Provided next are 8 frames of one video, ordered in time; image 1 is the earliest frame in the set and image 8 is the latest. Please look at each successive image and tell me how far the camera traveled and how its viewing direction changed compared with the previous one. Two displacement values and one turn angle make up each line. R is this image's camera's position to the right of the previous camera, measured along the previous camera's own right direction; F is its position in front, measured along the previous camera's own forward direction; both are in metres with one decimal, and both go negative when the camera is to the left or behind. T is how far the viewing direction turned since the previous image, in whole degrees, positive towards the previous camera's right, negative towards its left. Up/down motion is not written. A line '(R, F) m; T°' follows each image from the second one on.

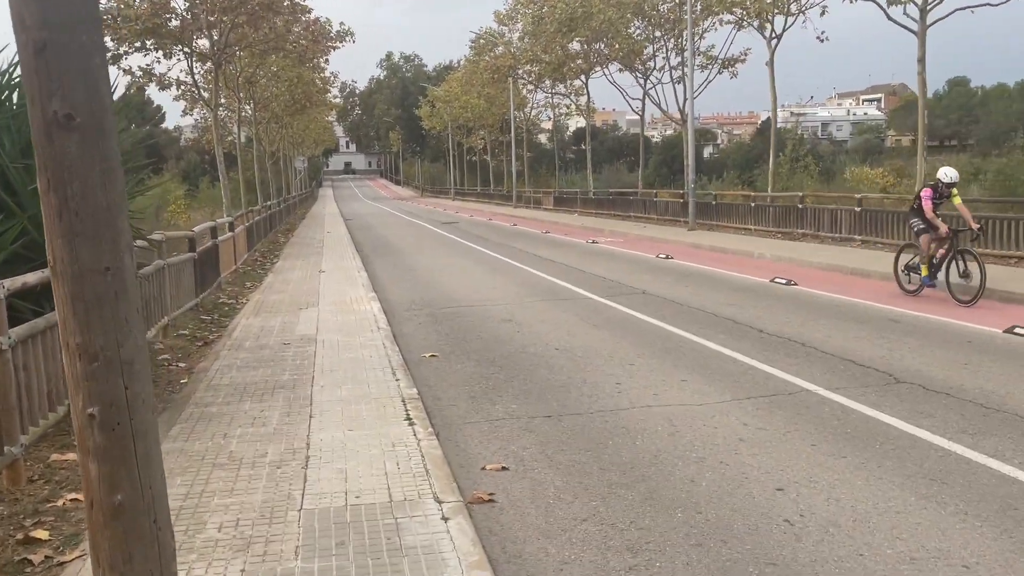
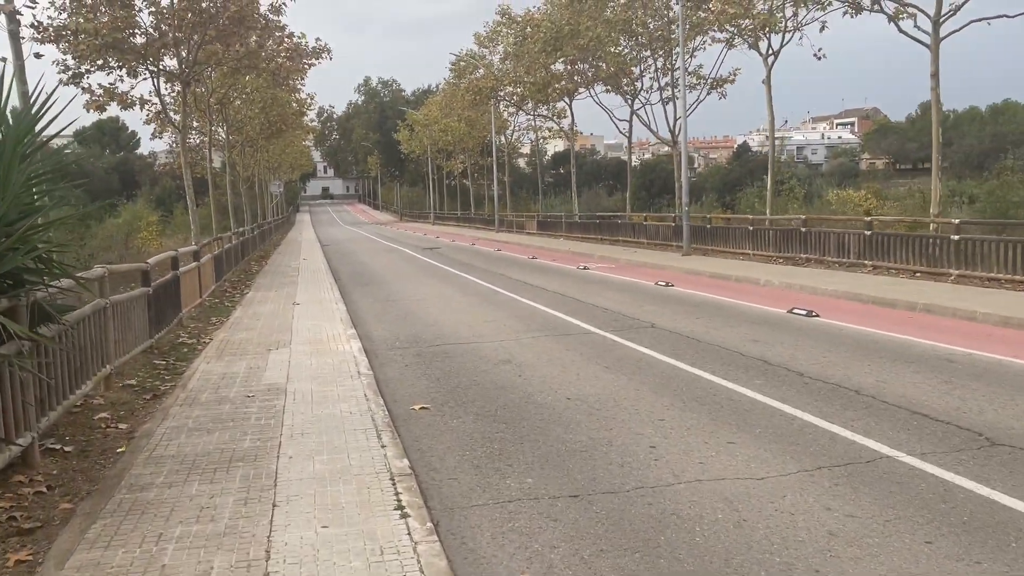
(-0.2, +1.1) m; +1°
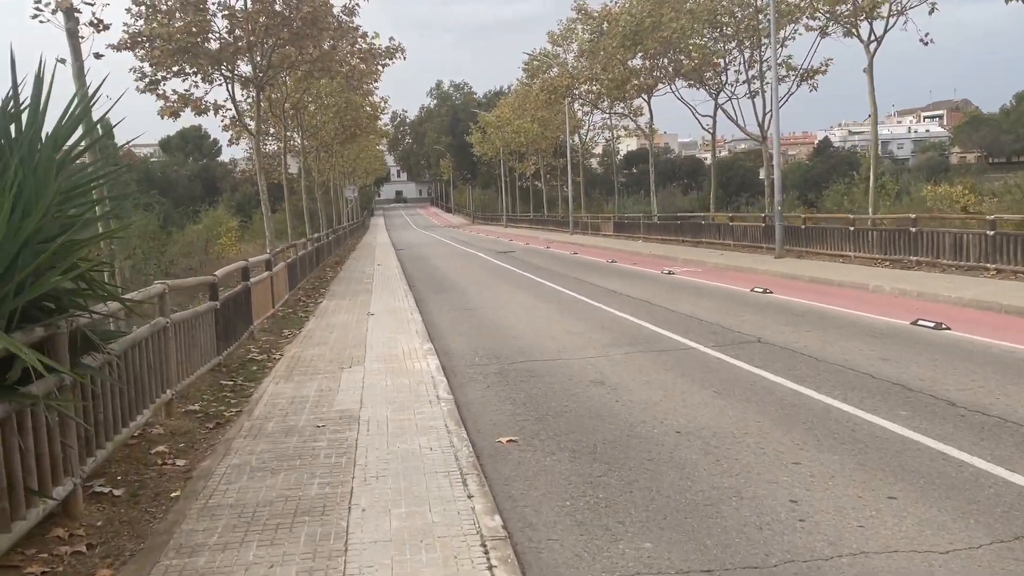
(-0.2, +0.8) m; -5°
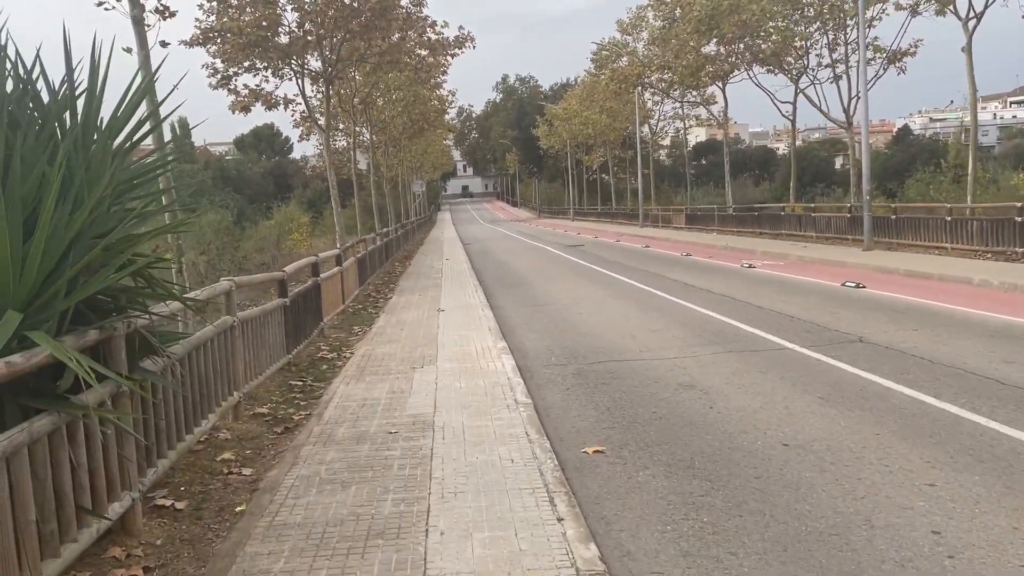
(-0.1, +0.5) m; -5°
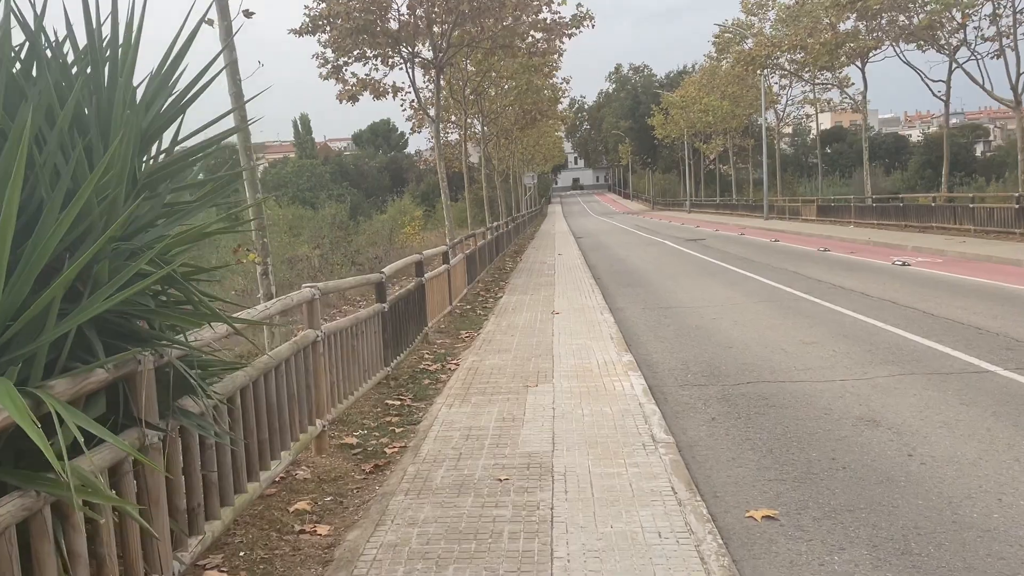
(-0.2, +1.2) m; -8°
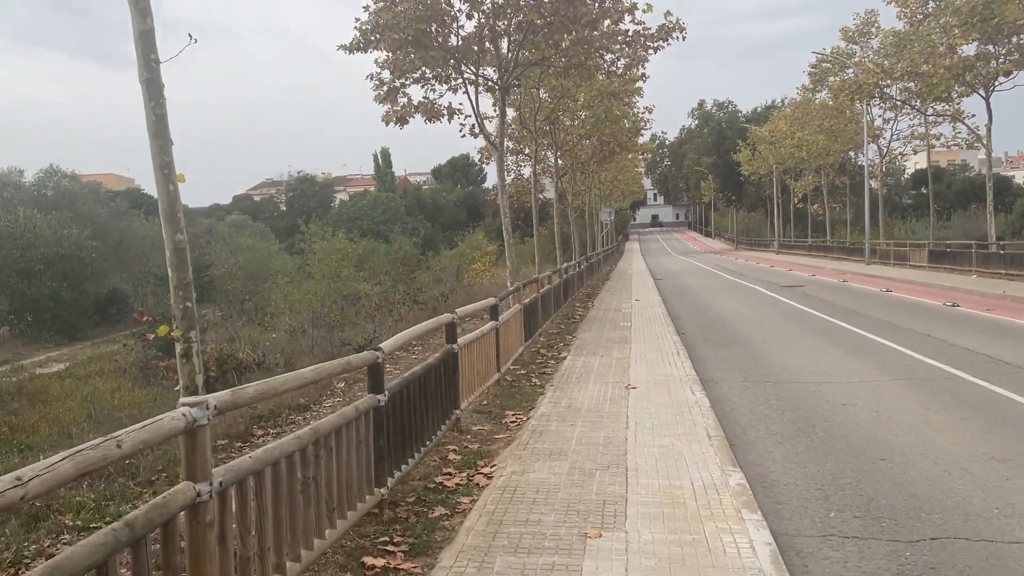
(+0.1, +2.3) m; -5°
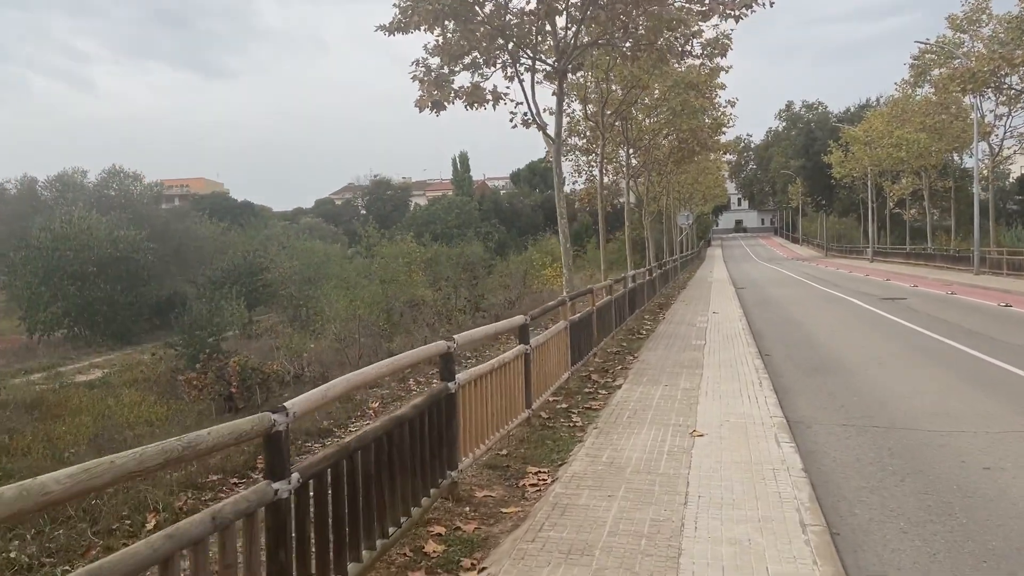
(+0.4, +1.9) m; -6°
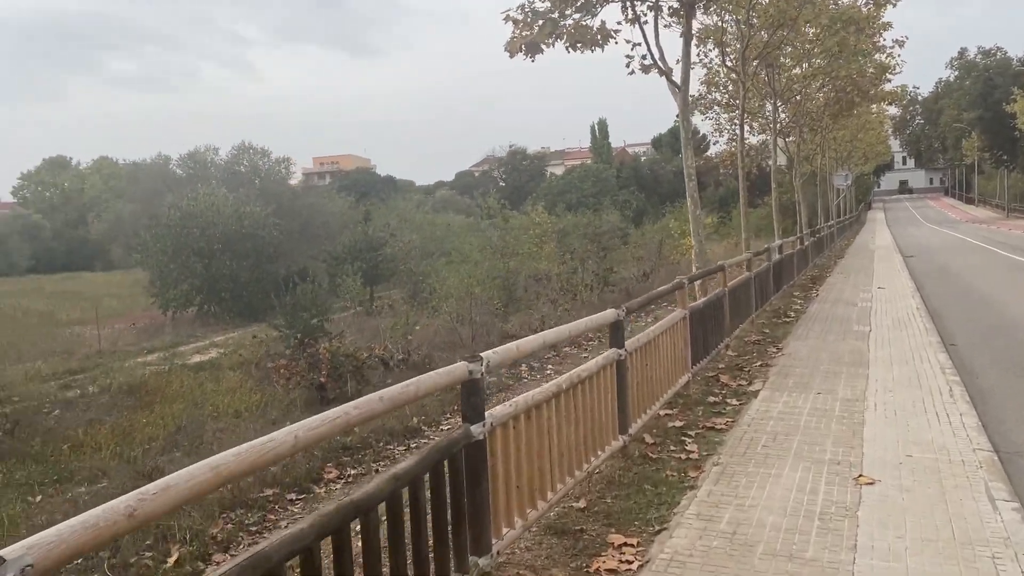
(+0.4, +1.8) m; -10°
